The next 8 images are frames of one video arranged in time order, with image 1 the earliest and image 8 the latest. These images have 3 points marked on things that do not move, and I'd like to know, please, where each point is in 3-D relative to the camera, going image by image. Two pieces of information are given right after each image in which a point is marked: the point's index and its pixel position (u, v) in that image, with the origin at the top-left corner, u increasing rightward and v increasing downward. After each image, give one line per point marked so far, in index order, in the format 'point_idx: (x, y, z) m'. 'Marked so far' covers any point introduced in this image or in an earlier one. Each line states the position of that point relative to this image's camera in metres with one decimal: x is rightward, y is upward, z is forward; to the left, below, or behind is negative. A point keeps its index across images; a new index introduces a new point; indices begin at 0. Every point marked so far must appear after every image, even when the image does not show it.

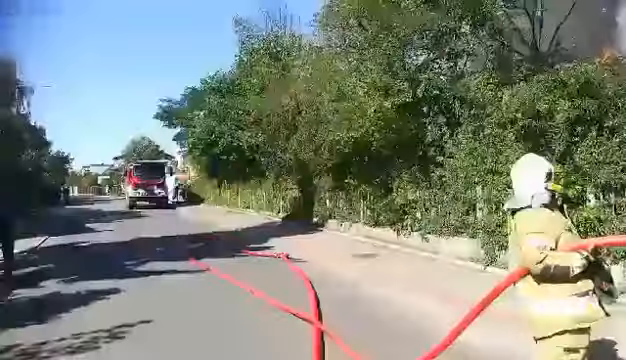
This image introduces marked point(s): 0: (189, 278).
0: (-3.5, -2.7, +13.4) m
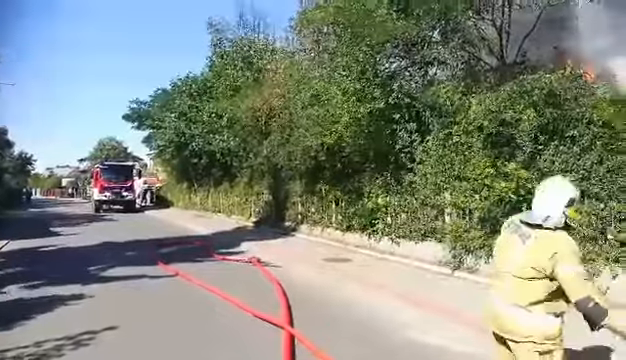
0: (-4.6, -3.0, +13.3) m
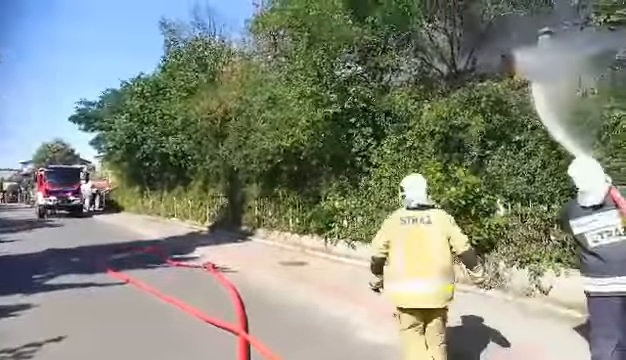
0: (-5.8, -3.0, +12.4) m
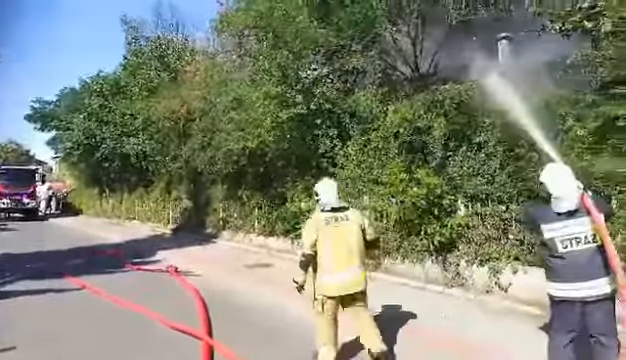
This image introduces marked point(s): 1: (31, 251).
0: (-7.0, -3.2, +11.5) m
1: (-12.9, -3.3, +19.8) m
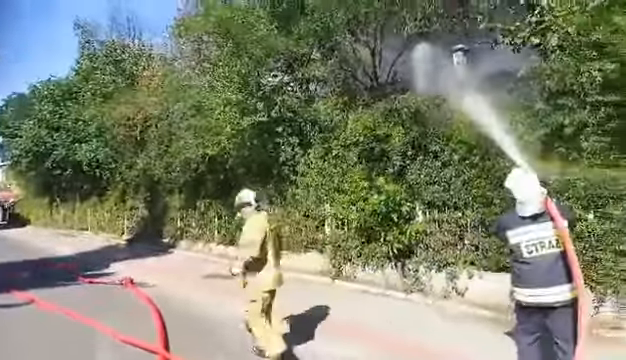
0: (-8.4, -3.3, +10.4) m
1: (-14.9, -3.6, +18.2) m
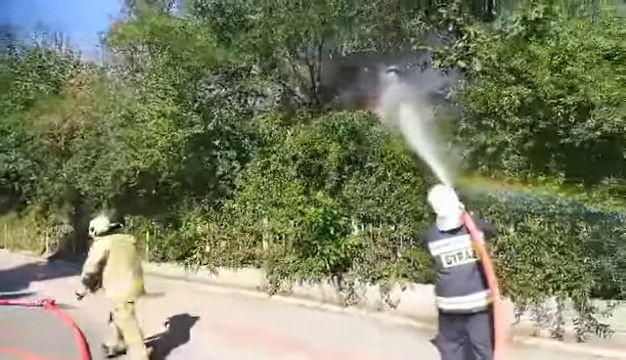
0: (-10.4, -3.4, +9.3) m
1: (-17.9, -3.9, +16.2) m
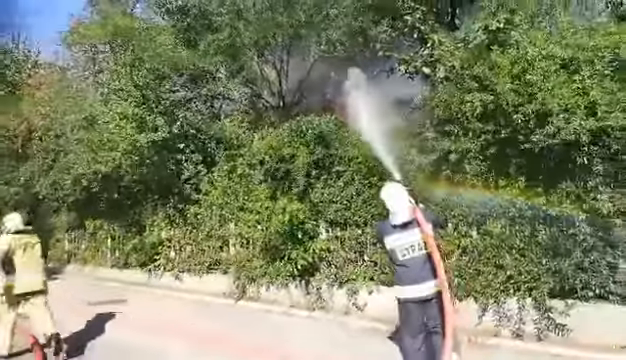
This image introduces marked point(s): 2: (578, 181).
0: (-11.1, -3.4, +8.3) m
1: (-19.0, -4.0, +14.6) m
2: (+4.7, 0.0, +8.1) m
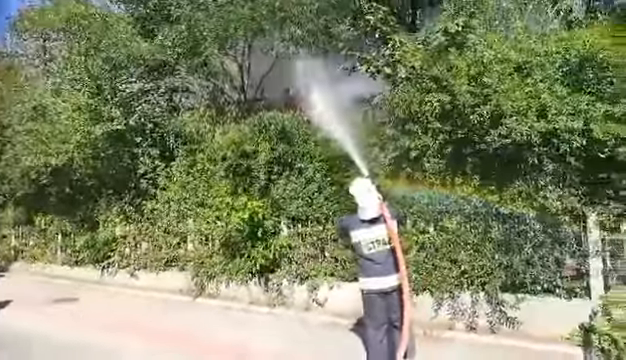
0: (-11.7, -3.2, +7.2) m
1: (-20.2, -3.7, +12.7) m
2: (+4.1, 0.0, +8.3) m
